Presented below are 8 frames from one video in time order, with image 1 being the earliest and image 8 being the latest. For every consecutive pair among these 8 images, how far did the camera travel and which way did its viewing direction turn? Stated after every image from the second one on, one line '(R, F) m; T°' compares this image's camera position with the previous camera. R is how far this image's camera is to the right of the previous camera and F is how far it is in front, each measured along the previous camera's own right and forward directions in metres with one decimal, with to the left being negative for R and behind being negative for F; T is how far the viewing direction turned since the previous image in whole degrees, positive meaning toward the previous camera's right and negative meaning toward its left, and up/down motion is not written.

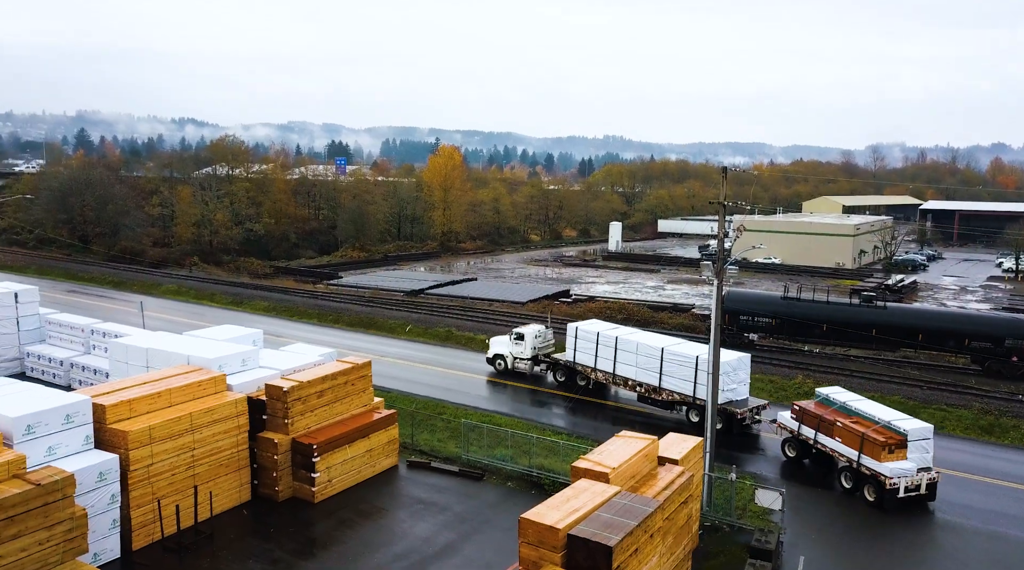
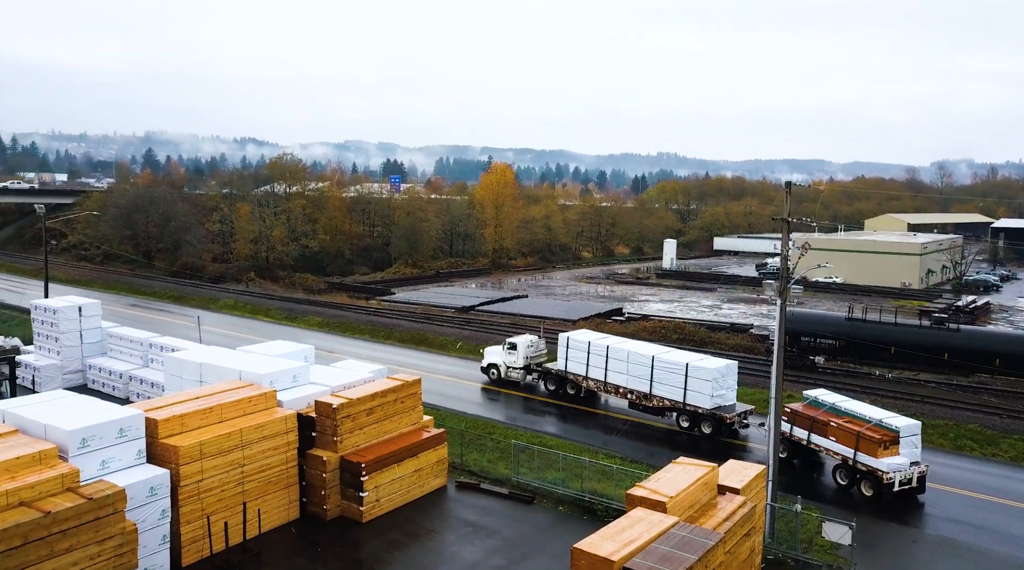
(0.0, +0.4) m; -4°
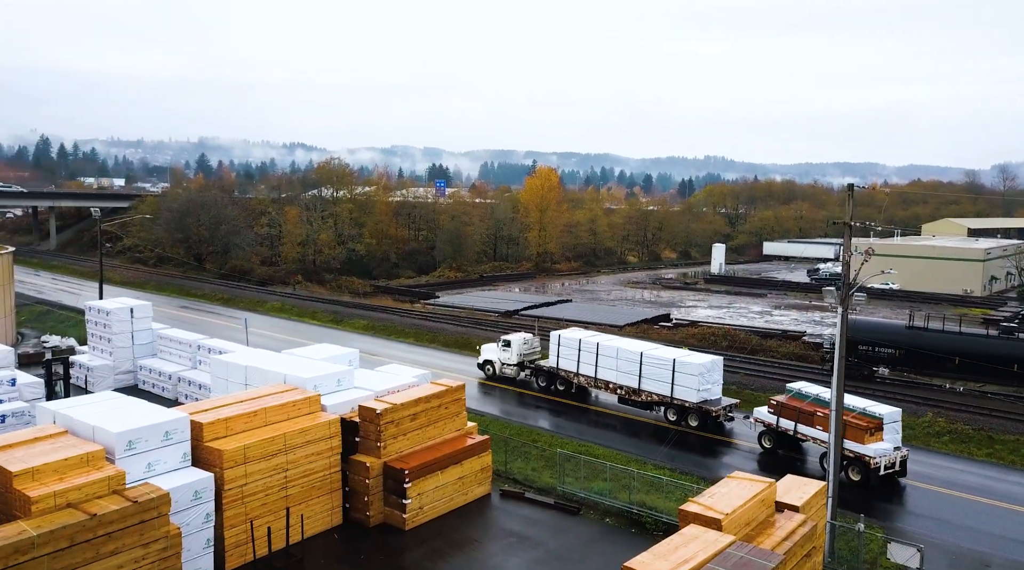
(-0.1, +0.4) m; -3°
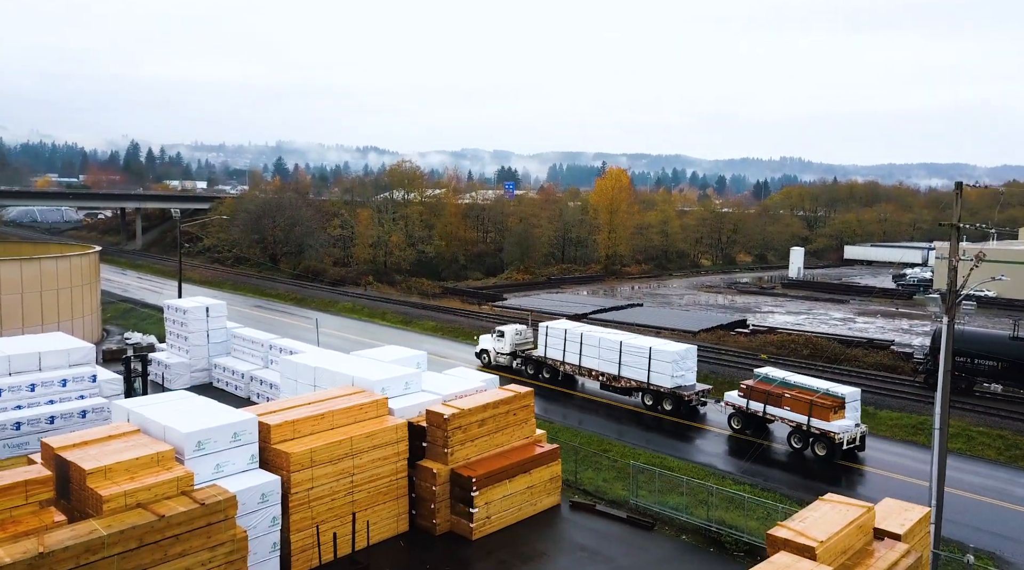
(-0.1, +0.6) m; -5°
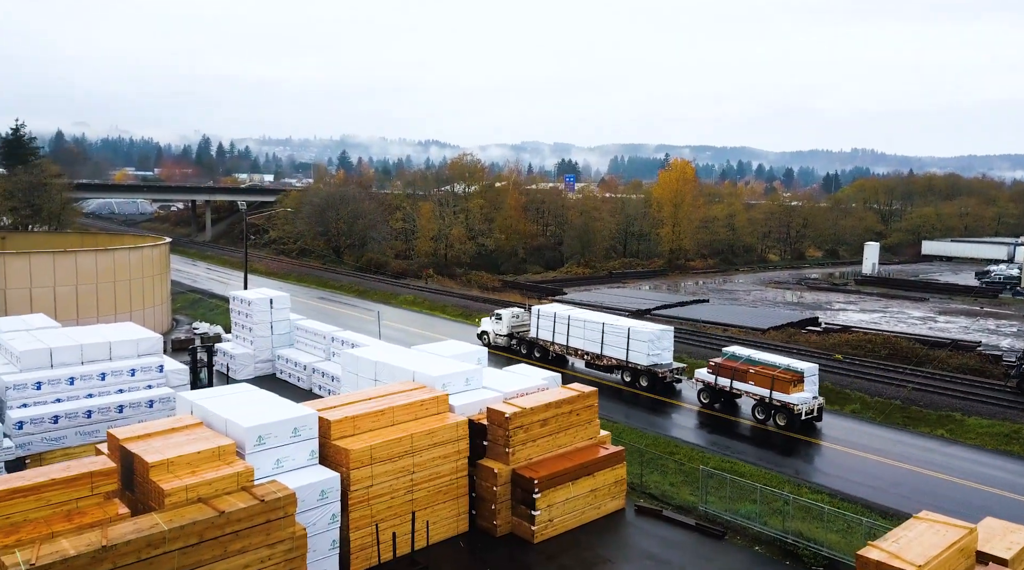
(-0.1, +0.6) m; -4°
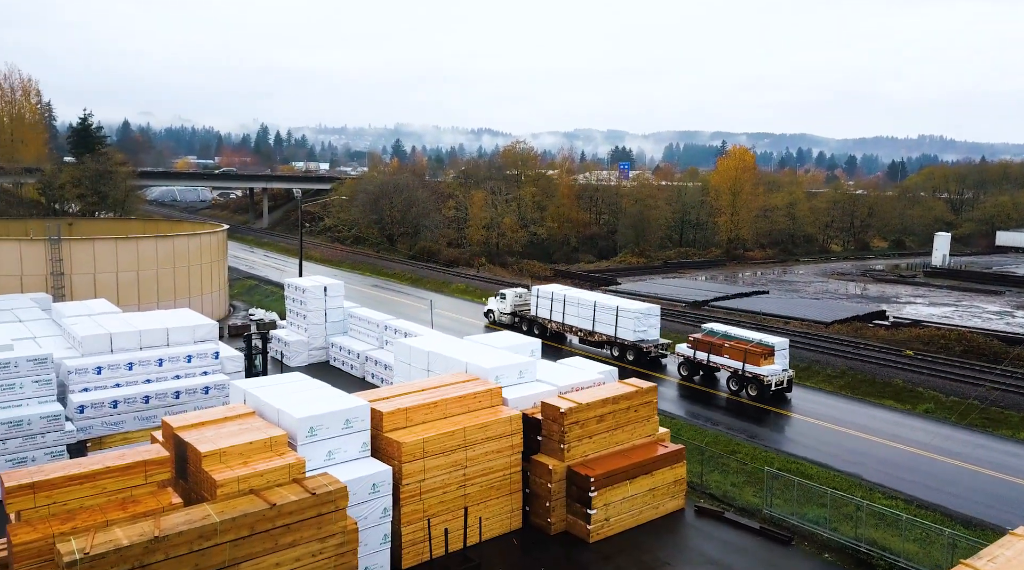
(-0.1, +0.6) m; -4°
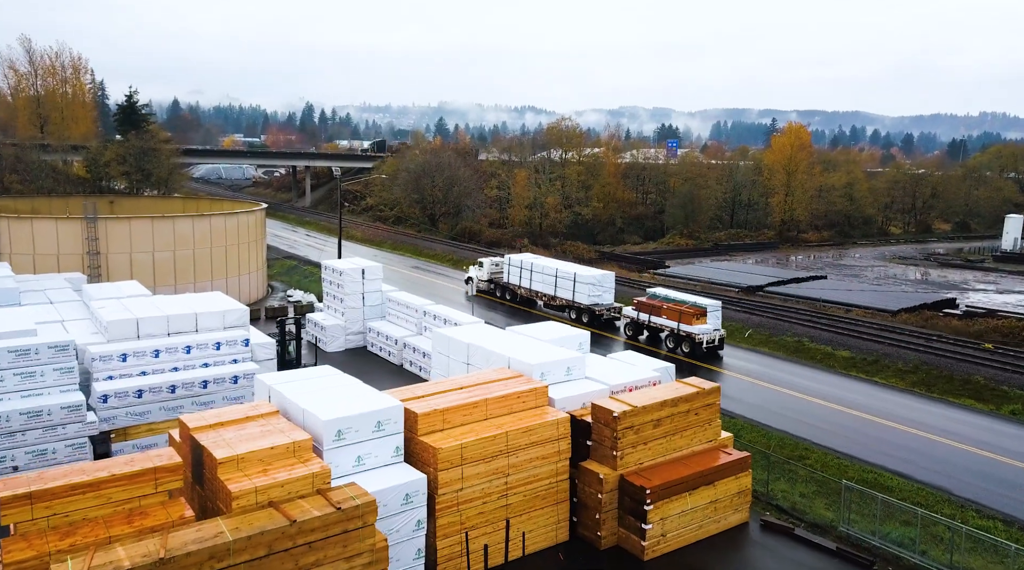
(-0.1, +1.8) m; -3°
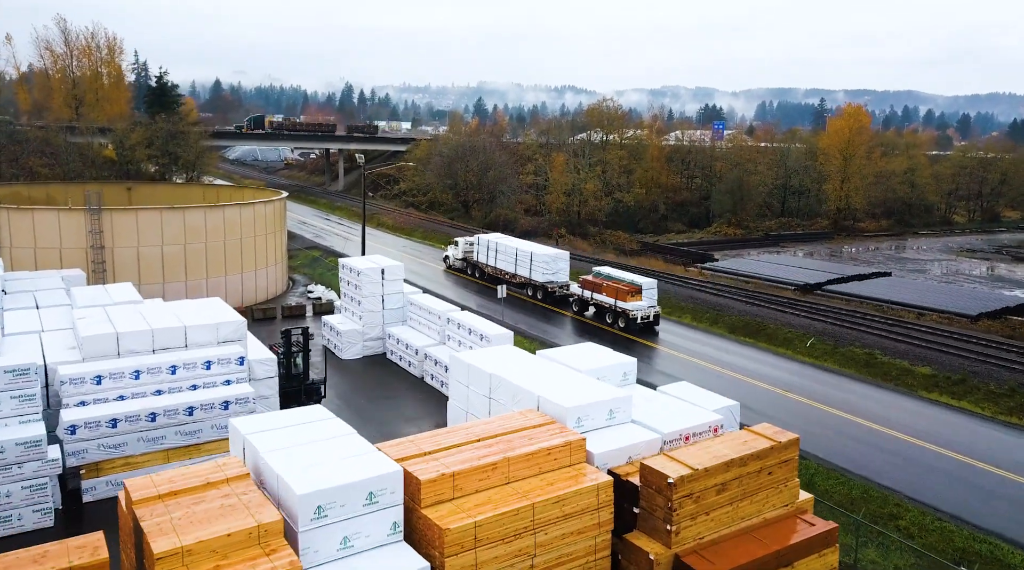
(+0.1, +3.6) m; -3°
